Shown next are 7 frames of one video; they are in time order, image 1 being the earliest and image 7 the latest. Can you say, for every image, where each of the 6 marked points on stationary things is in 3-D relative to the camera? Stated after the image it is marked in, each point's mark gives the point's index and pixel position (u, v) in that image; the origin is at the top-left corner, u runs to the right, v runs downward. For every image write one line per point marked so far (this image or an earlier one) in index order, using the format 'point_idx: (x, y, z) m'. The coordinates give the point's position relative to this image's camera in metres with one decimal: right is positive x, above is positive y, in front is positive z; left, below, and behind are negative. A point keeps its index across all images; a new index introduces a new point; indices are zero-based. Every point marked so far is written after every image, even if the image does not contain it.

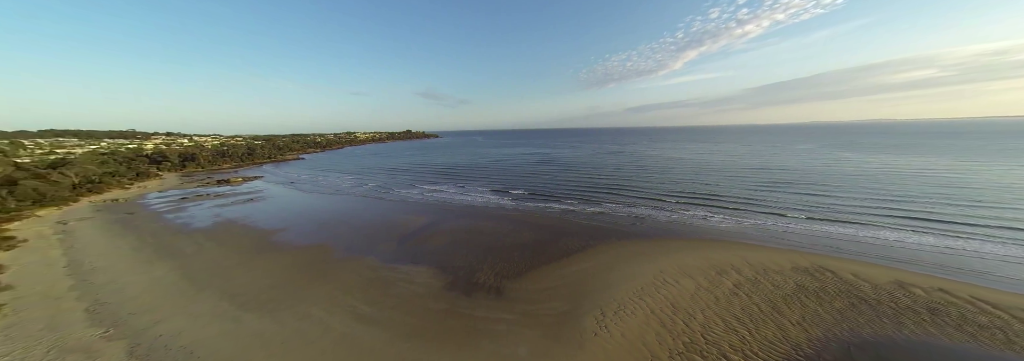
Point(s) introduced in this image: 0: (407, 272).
0: (-6.7, -5.8, +13.9) m
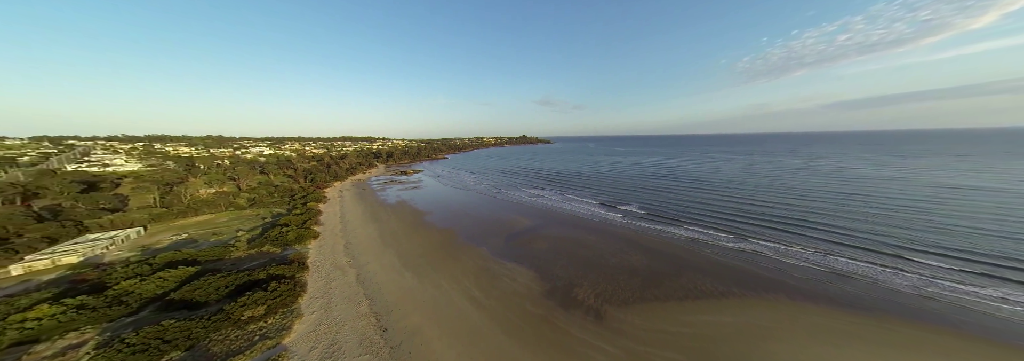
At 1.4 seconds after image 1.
0: (-0.1, -6.1, +15.2) m
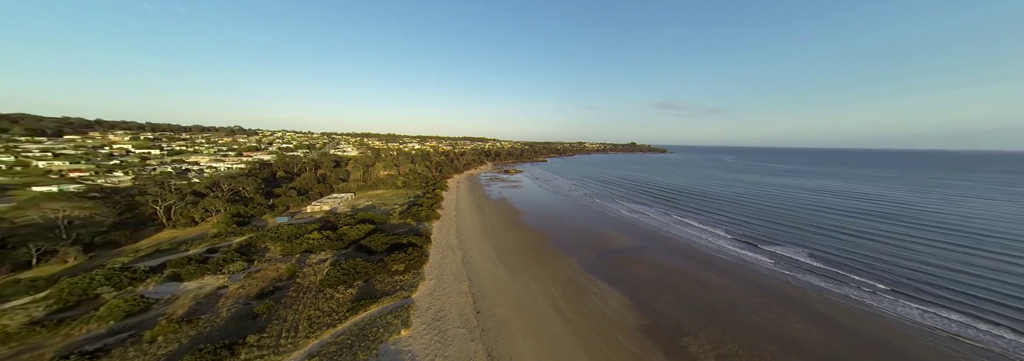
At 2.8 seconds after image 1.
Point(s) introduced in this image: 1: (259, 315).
0: (+5.7, -6.9, +13.7) m
1: (-10.5, -5.6, +9.2) m
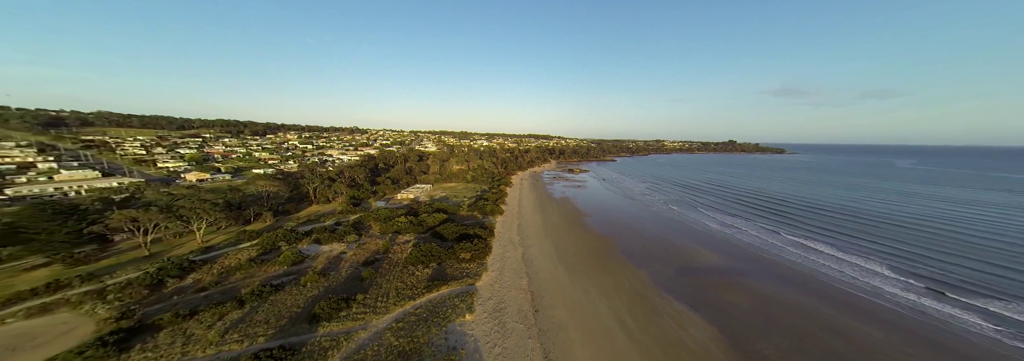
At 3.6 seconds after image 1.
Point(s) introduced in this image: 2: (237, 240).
0: (+9.0, -7.2, +11.6) m
1: (-7.7, -5.1, +11.5) m
2: (-18.6, -4.1, +15.0) m
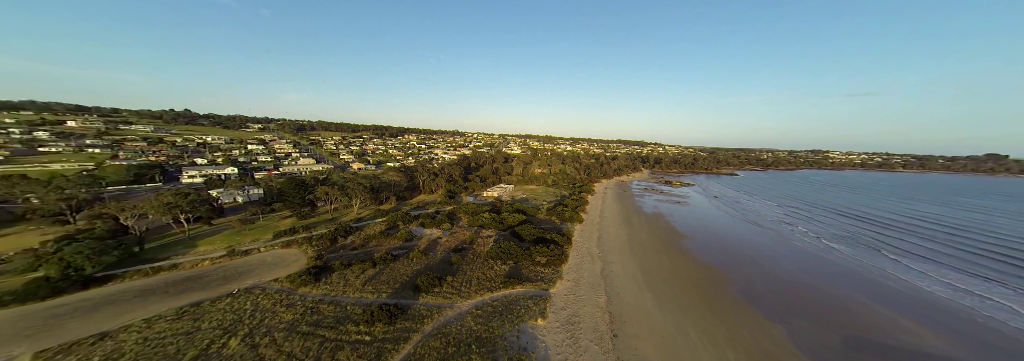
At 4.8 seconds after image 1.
0: (+12.0, -8.3, +7.7) m
1: (-3.5, -5.0, +13.2) m
2: (-12.4, -3.2, +20.2) m
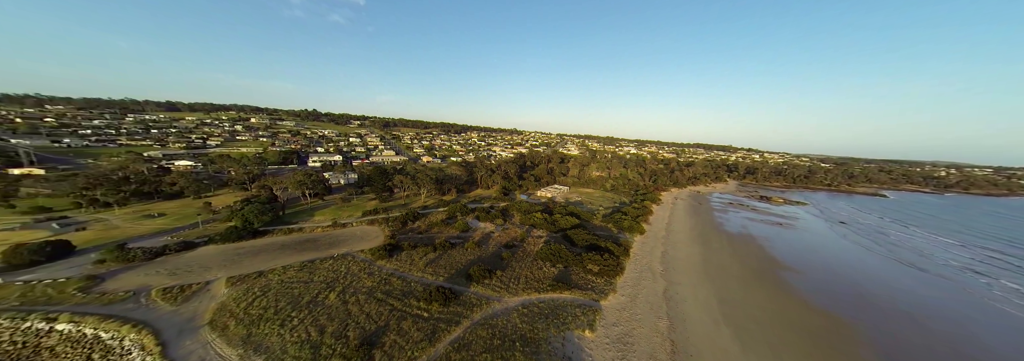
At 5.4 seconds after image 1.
0: (+13.0, -9.2, +4.6) m
1: (-0.5, -4.8, +13.6) m
2: (-7.4, -2.5, +22.5) m
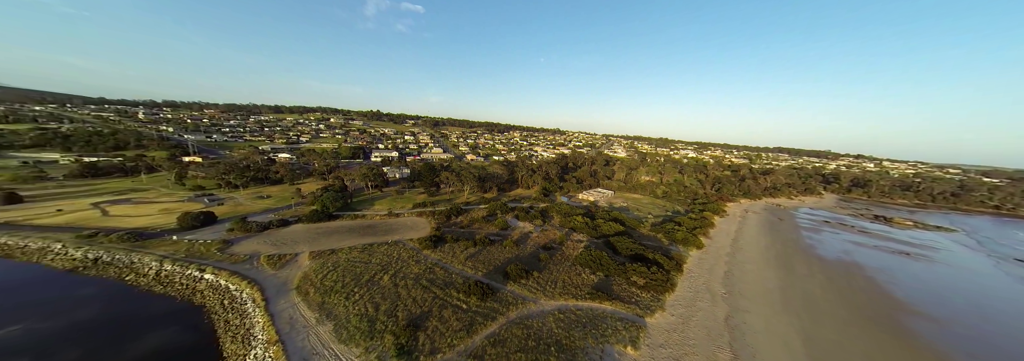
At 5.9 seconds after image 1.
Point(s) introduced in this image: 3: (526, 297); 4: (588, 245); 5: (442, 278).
0: (+13.4, -9.7, +2.2) m
1: (+1.8, -4.8, +13.4) m
2: (-3.4, -2.3, +23.3) m
3: (+0.7, -5.3, +10.1) m
4: (+5.5, -4.7, +15.9) m
5: (-3.3, -4.6, +10.4) m
